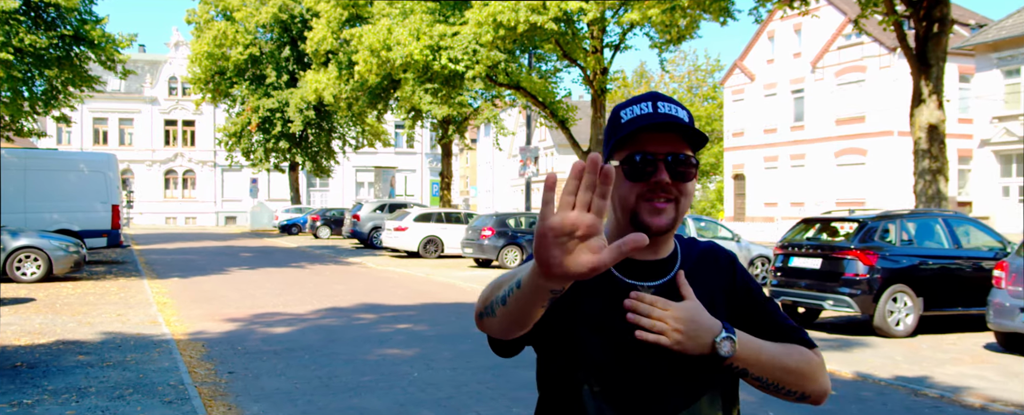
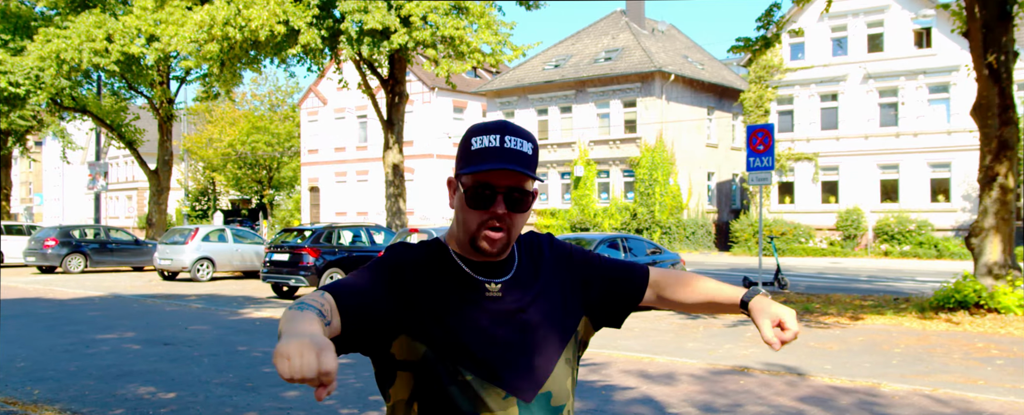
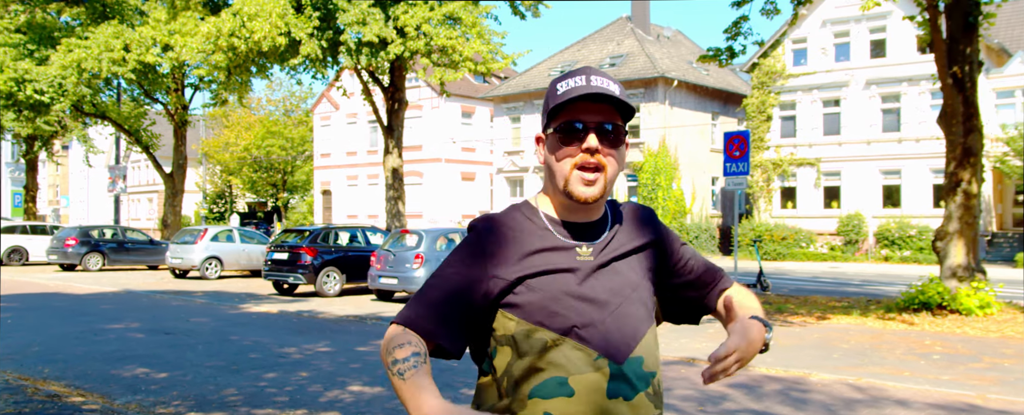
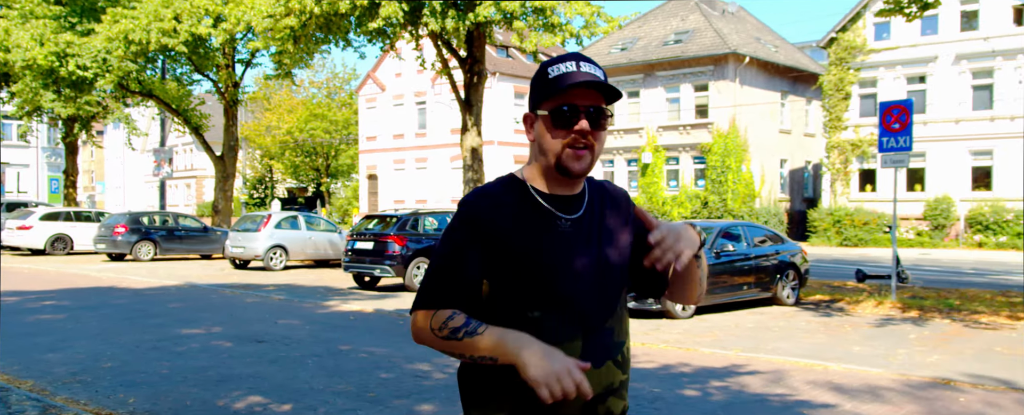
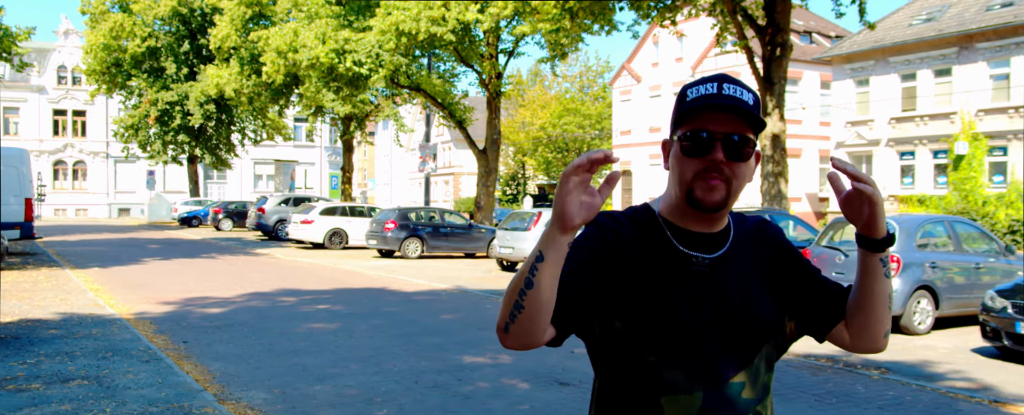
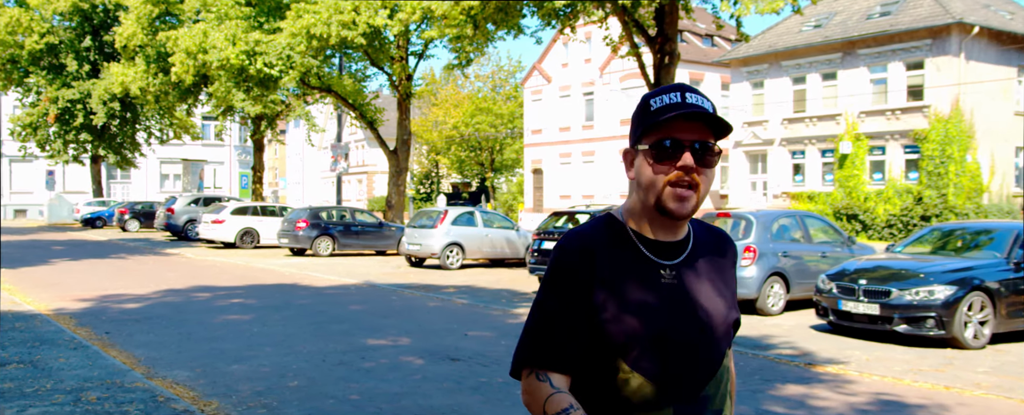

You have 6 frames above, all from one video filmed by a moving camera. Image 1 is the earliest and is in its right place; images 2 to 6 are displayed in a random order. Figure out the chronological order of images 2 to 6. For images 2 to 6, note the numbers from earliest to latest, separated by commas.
5, 6, 4, 2, 3
